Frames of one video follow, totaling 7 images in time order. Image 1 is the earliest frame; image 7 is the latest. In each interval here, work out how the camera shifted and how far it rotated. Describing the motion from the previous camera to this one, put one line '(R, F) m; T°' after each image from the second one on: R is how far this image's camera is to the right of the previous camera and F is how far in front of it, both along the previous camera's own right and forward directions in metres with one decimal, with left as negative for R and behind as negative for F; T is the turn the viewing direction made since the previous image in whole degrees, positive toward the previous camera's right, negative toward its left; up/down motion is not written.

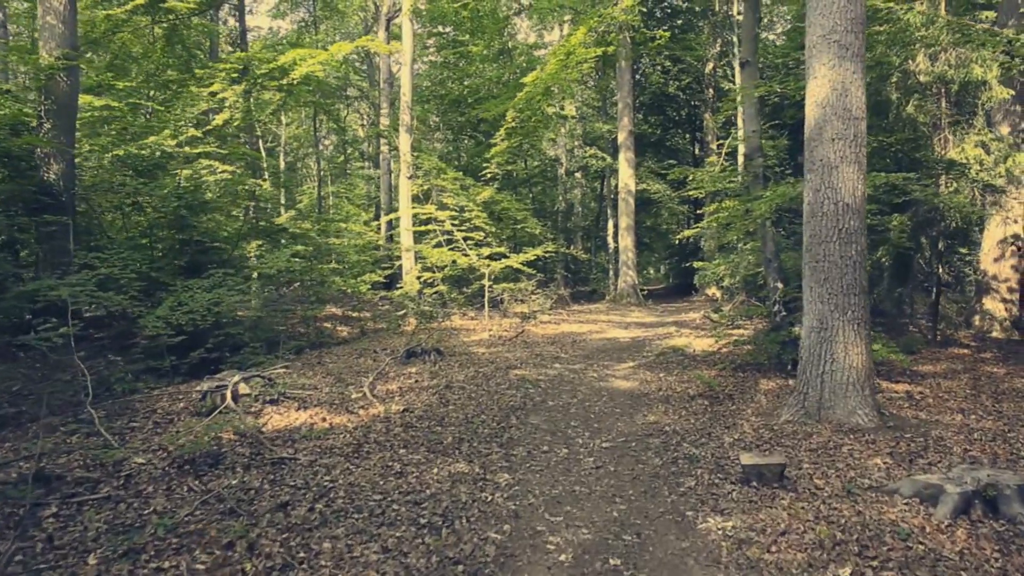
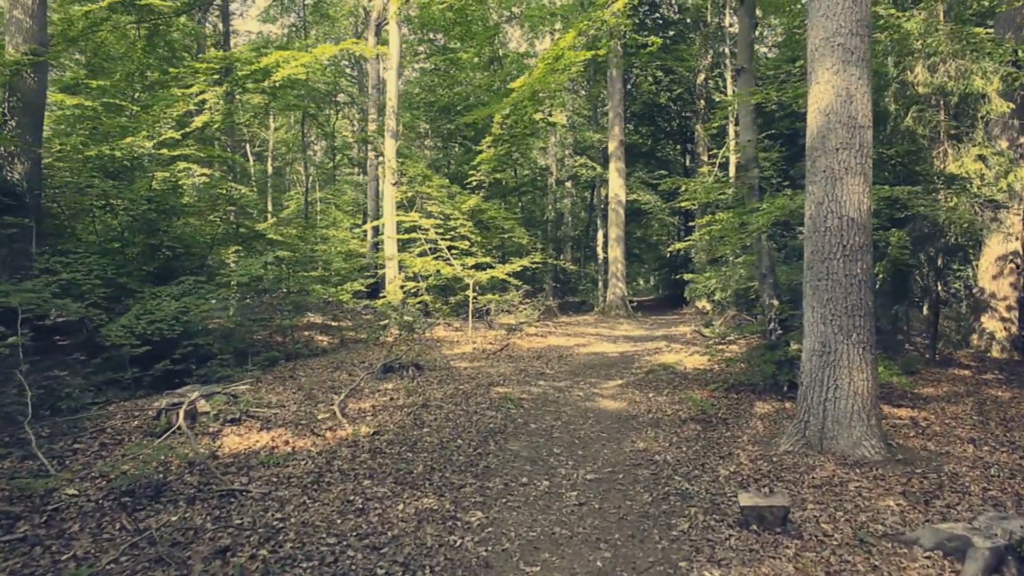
(+0.1, +0.5) m; +1°
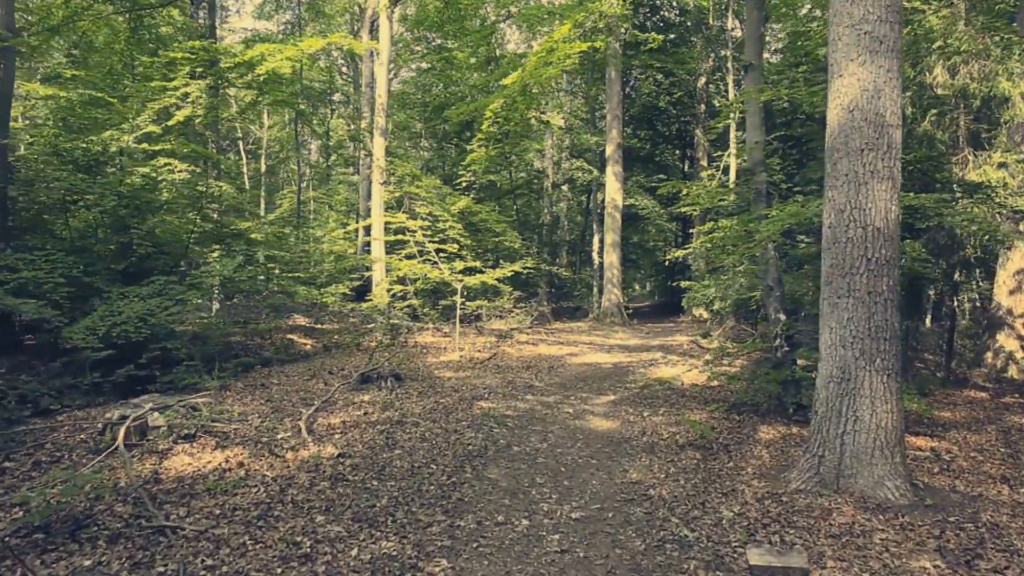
(+0.1, +0.6) m; 0°
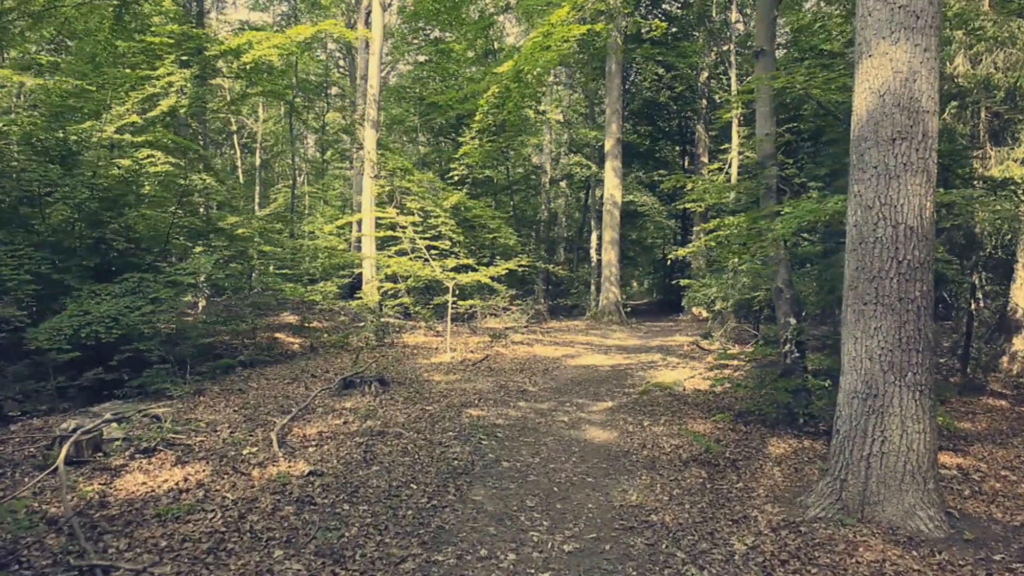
(+0.1, +0.6) m; 0°
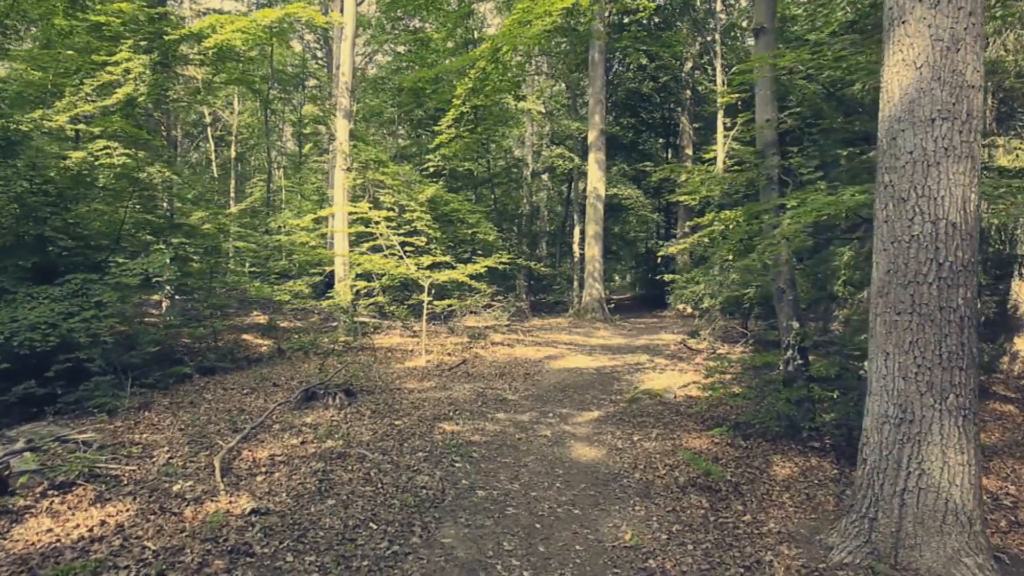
(+0.1, +0.7) m; +2°
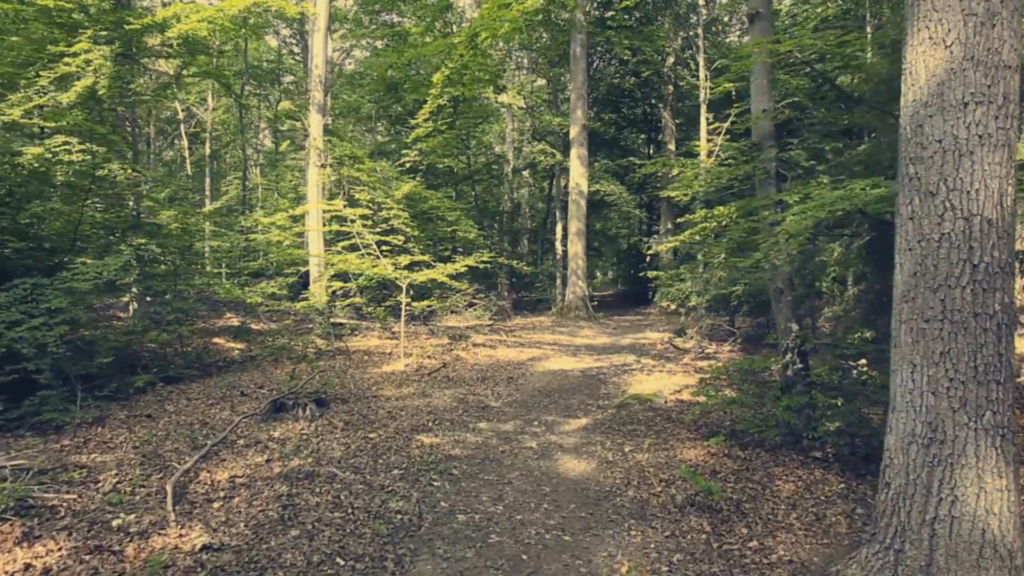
(0.0, +0.5) m; +2°
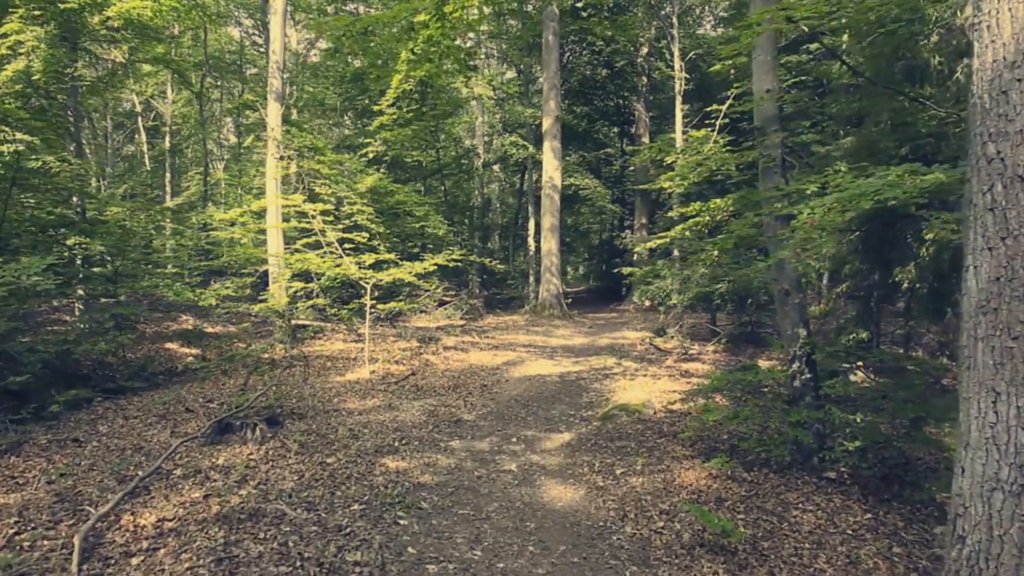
(-0.1, +0.8) m; +3°
